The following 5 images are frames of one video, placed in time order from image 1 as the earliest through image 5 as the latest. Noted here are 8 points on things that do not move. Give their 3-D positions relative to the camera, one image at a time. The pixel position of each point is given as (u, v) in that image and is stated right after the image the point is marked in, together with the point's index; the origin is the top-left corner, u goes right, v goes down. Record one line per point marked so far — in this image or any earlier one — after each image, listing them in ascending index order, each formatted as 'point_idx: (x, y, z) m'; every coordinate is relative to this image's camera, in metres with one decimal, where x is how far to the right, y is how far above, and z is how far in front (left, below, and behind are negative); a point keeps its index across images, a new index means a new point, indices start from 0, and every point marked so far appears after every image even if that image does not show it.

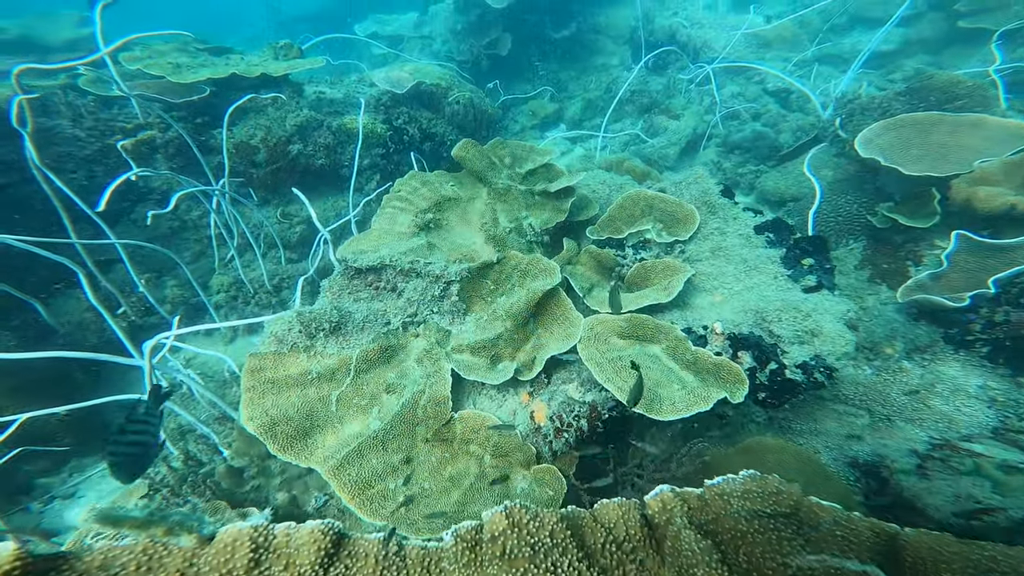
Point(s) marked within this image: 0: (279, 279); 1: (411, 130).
0: (-2.4, +0.1, +4.2) m
1: (-1.1, +1.8, +4.7) m
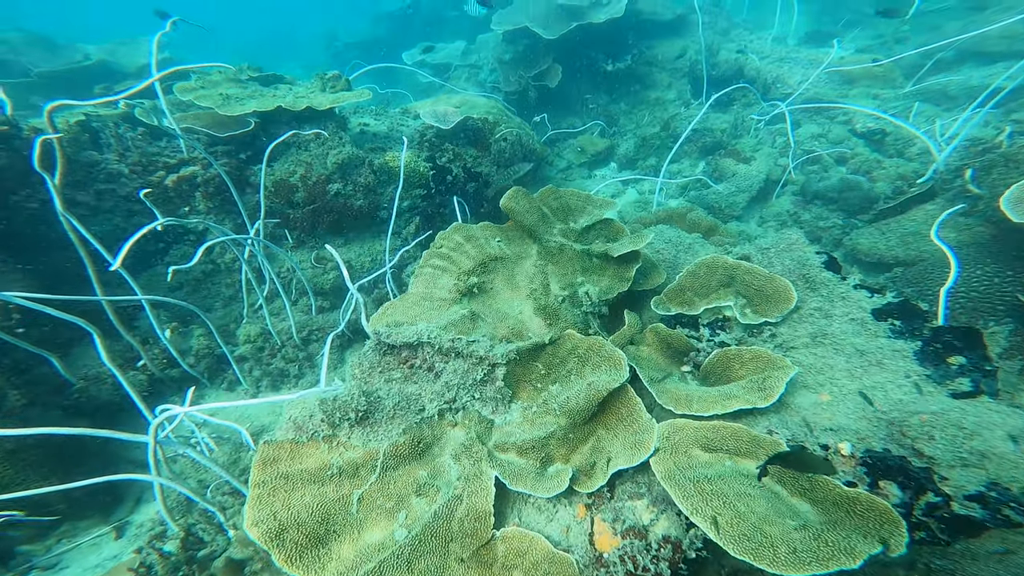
0: (-1.9, -0.4, +3.9) m
1: (-0.6, +1.3, +4.4) m
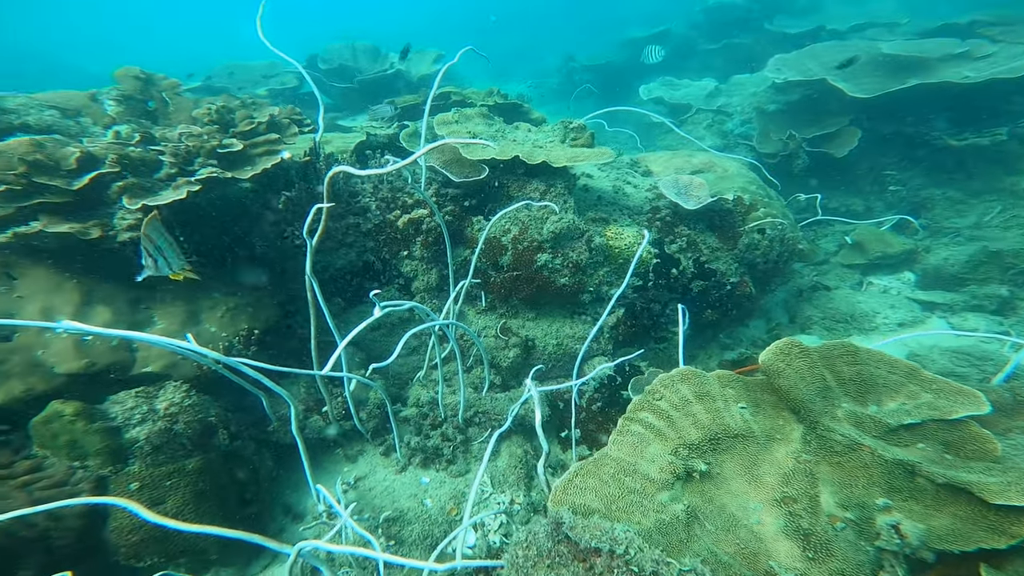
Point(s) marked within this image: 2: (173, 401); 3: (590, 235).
0: (-0.3, -1.0, +3.5) m
1: (+1.5, +0.3, +3.5) m
2: (-2.0, -0.7, +2.5) m
3: (+0.6, +0.5, +3.6) m
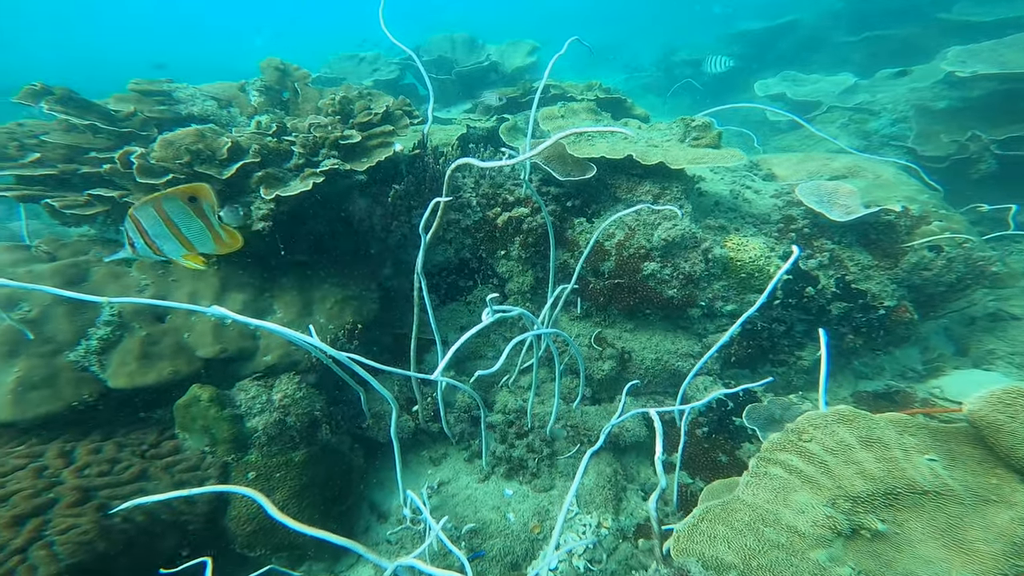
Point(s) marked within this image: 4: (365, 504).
0: (+0.4, -1.1, +3.3) m
1: (+2.3, +0.1, +3.0) m
2: (-1.4, -0.6, +2.5) m
3: (+1.5, +0.3, +3.2) m
4: (-1.0, -1.4, +2.8) m
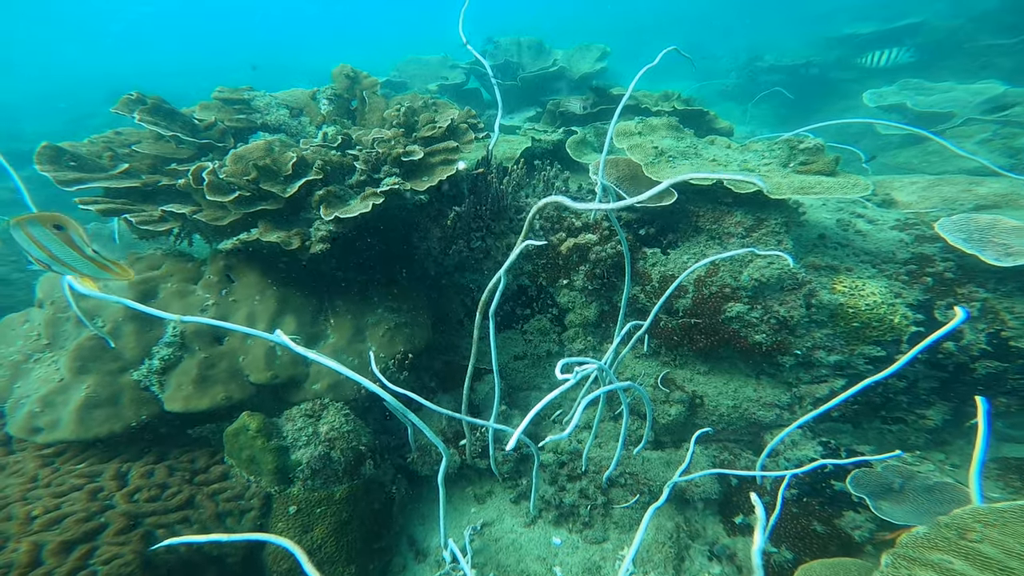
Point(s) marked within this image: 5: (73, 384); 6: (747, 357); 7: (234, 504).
0: (+0.8, -1.3, +3.0) m
1: (+2.7, -0.3, +2.5) m
2: (-1.0, -0.8, +2.4) m
3: (+1.9, 0.0, +2.8) m
4: (-0.7, -1.6, +2.7) m
5: (-2.4, -0.5, +2.3) m
6: (+1.6, -0.5, +2.9) m
7: (-1.5, -1.2, +2.2) m
